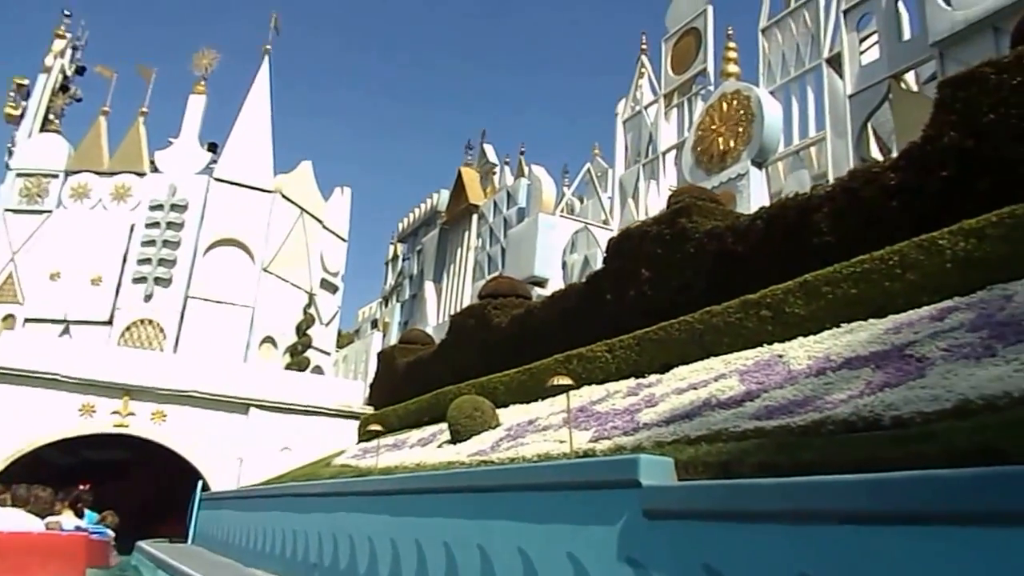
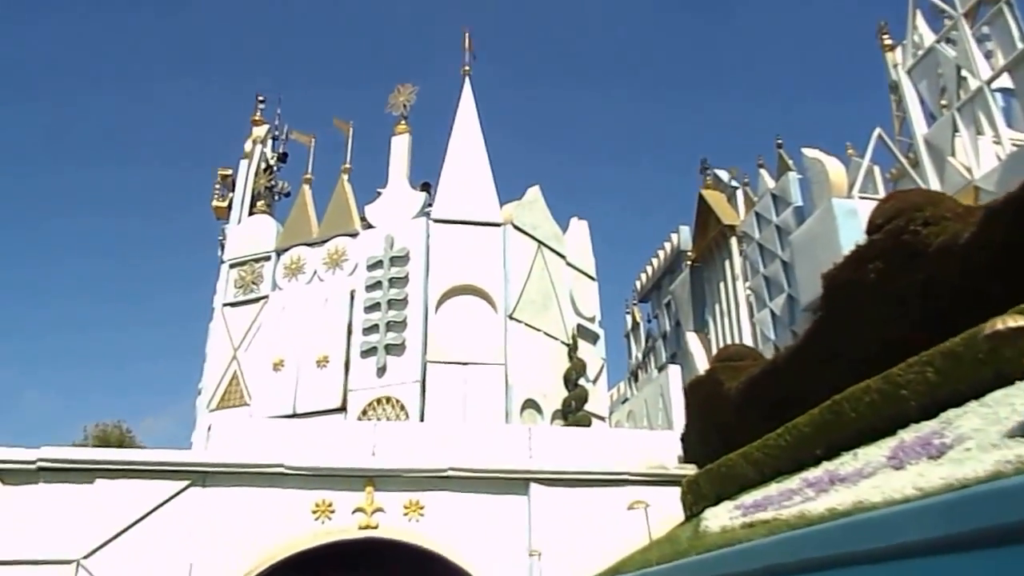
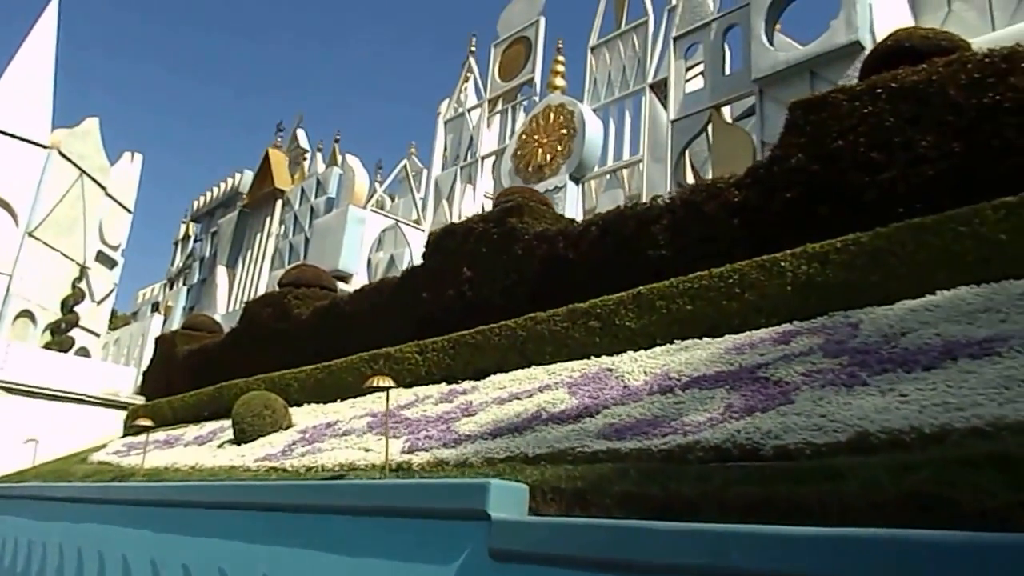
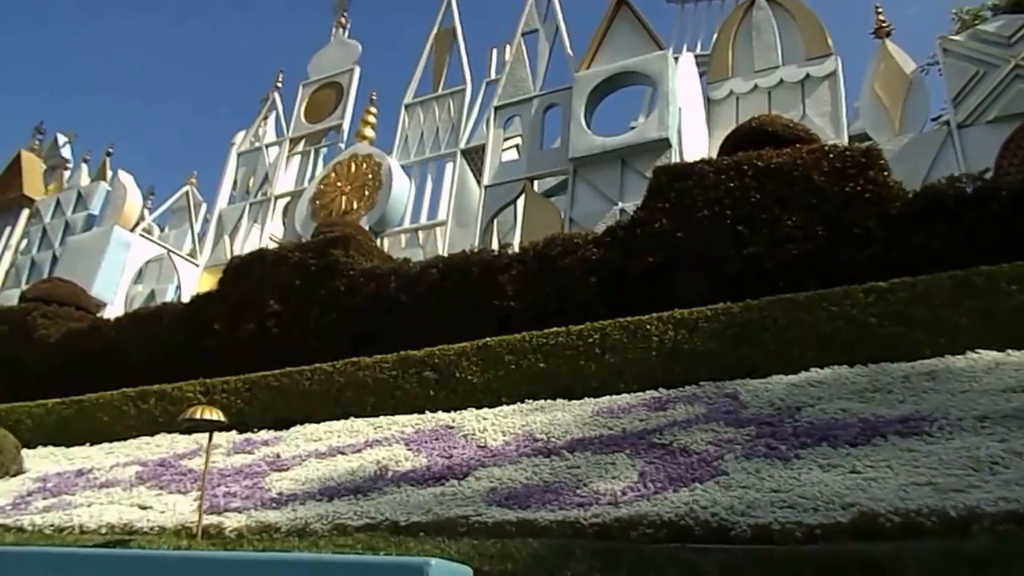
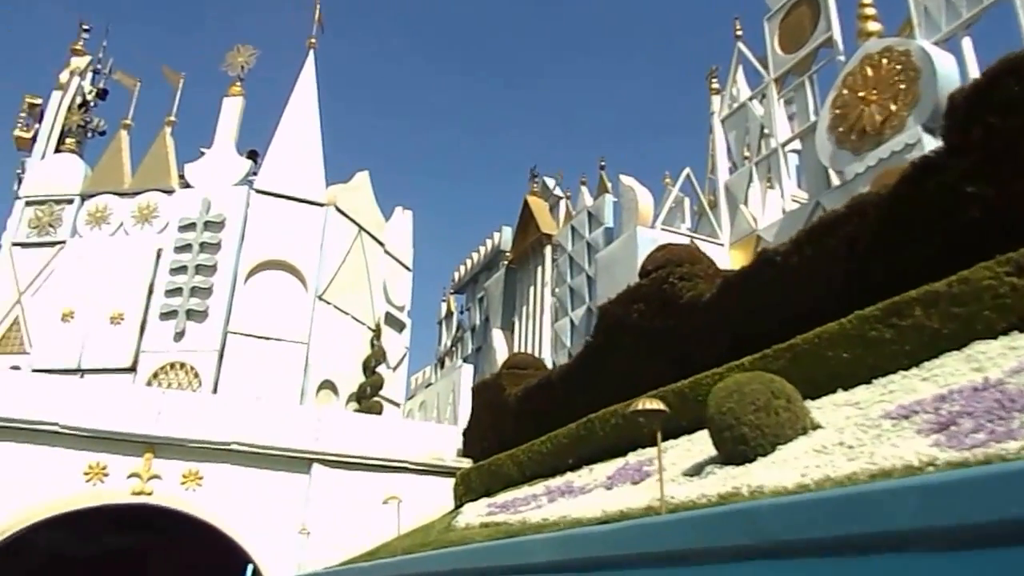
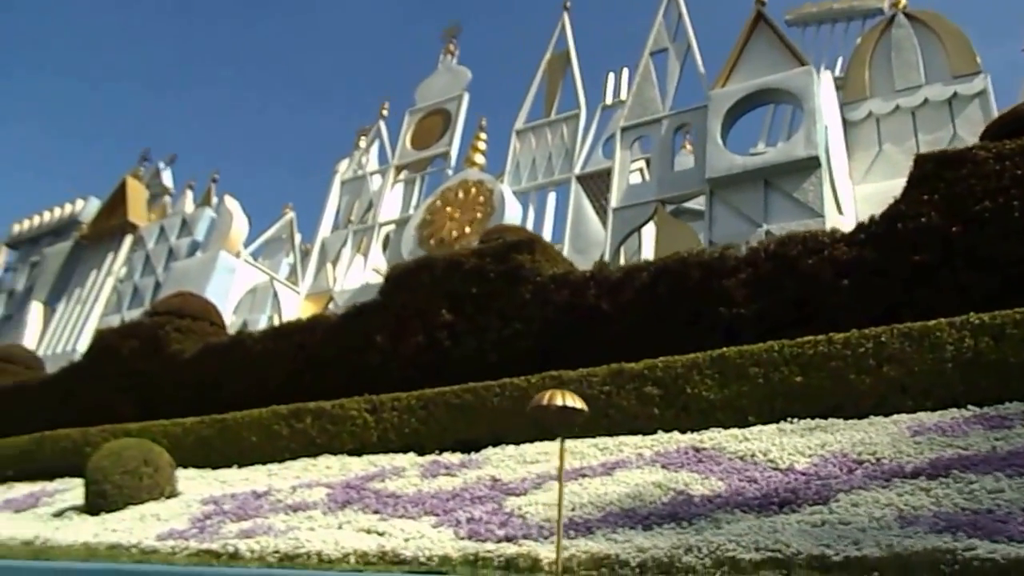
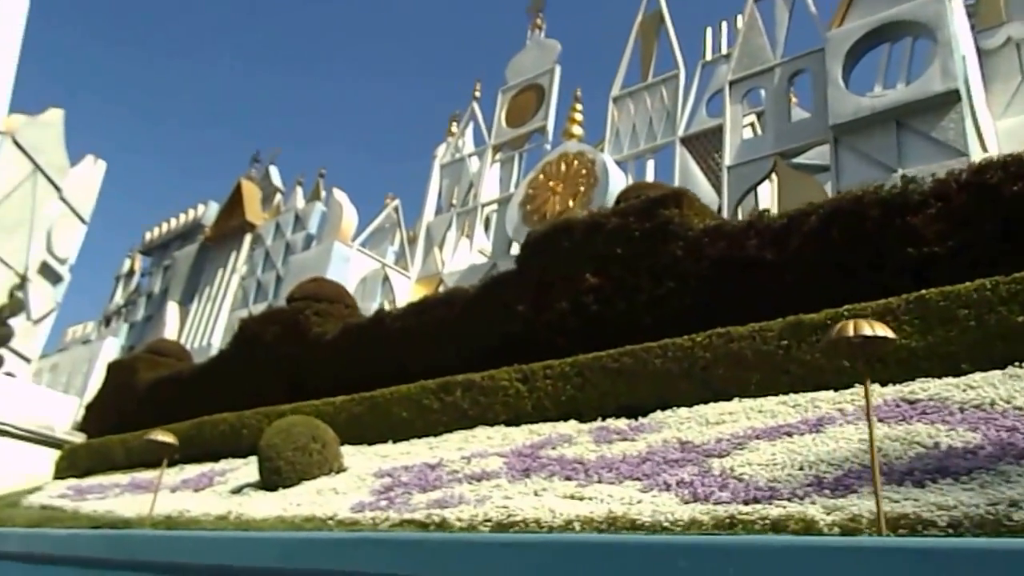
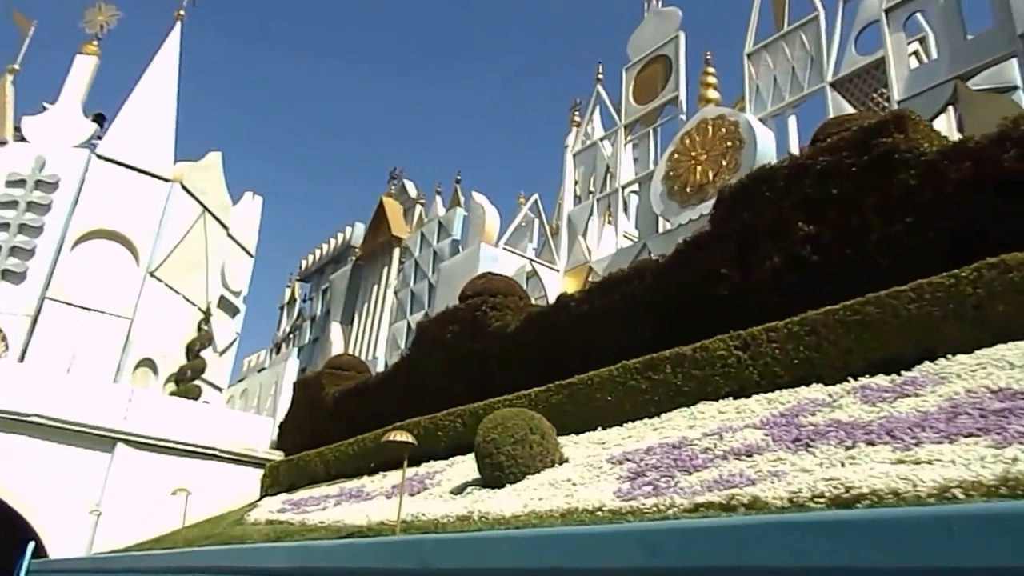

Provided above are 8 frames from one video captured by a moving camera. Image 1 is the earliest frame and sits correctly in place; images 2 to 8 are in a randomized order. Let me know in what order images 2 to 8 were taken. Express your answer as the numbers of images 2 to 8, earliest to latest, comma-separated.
3, 4, 6, 7, 8, 5, 2
